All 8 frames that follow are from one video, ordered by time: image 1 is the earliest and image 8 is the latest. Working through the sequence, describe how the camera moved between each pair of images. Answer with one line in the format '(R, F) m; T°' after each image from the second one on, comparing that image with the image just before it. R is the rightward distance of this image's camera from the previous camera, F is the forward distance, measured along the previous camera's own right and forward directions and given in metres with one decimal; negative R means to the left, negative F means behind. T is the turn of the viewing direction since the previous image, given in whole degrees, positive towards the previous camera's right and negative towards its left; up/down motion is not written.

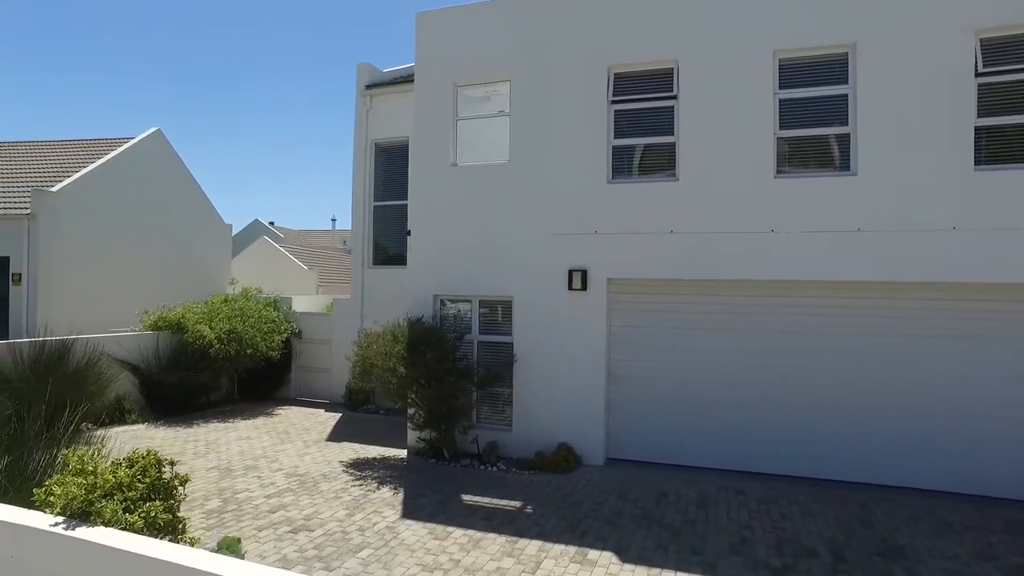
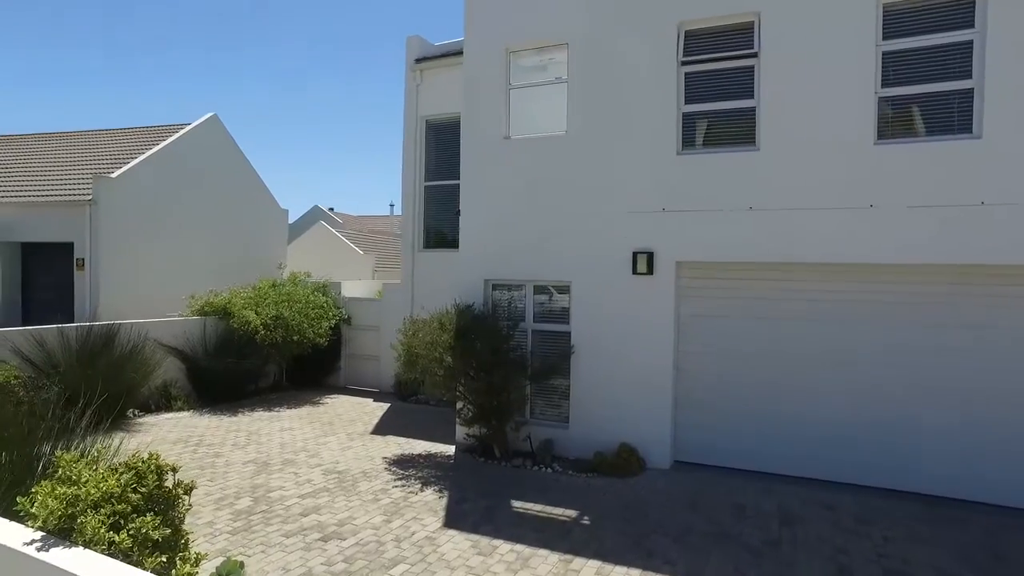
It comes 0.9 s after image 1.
(0.0, +0.9) m; -5°
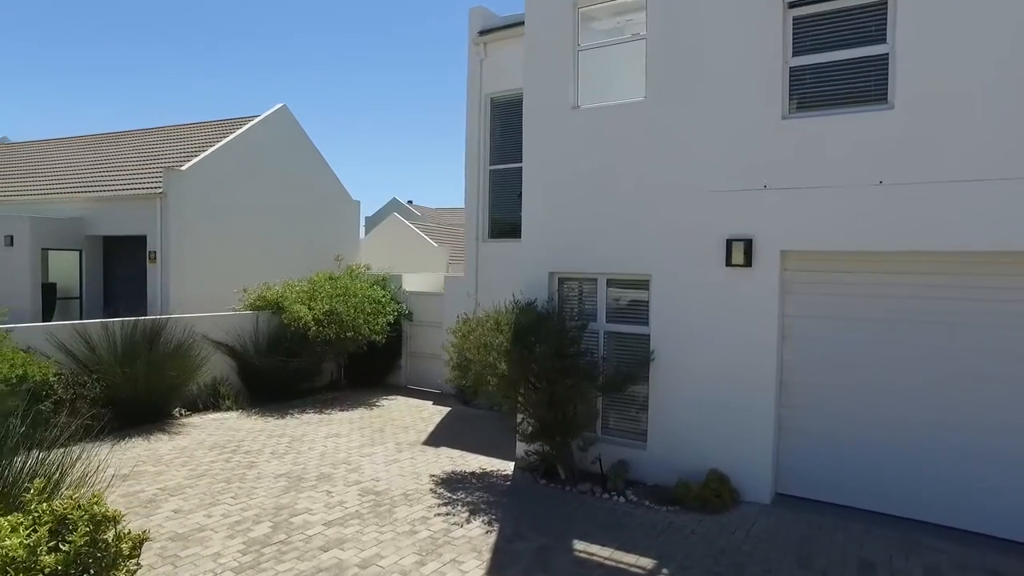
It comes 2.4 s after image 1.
(+0.2, +1.3) m; -7°
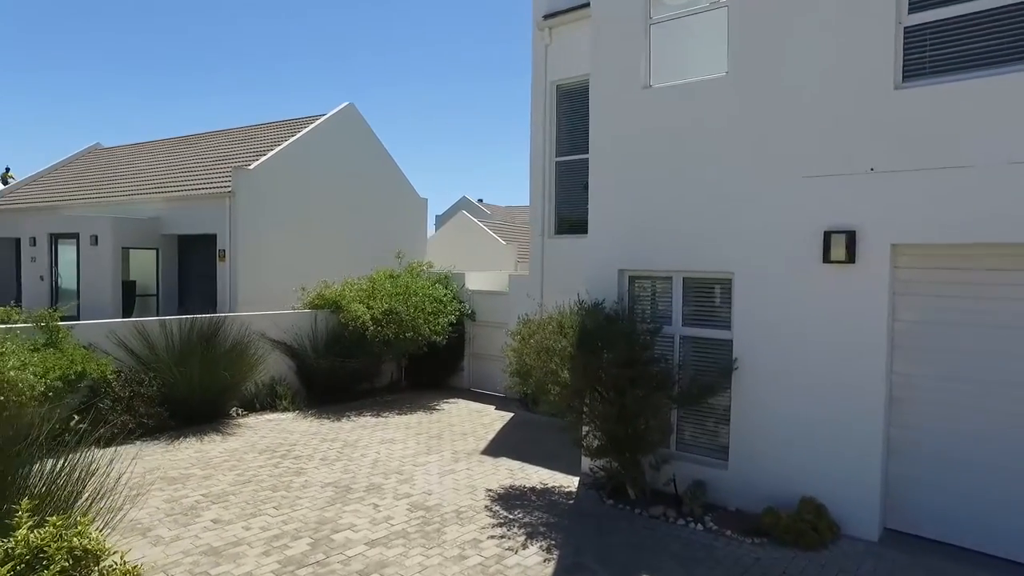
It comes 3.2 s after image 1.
(+0.1, +0.7) m; -6°
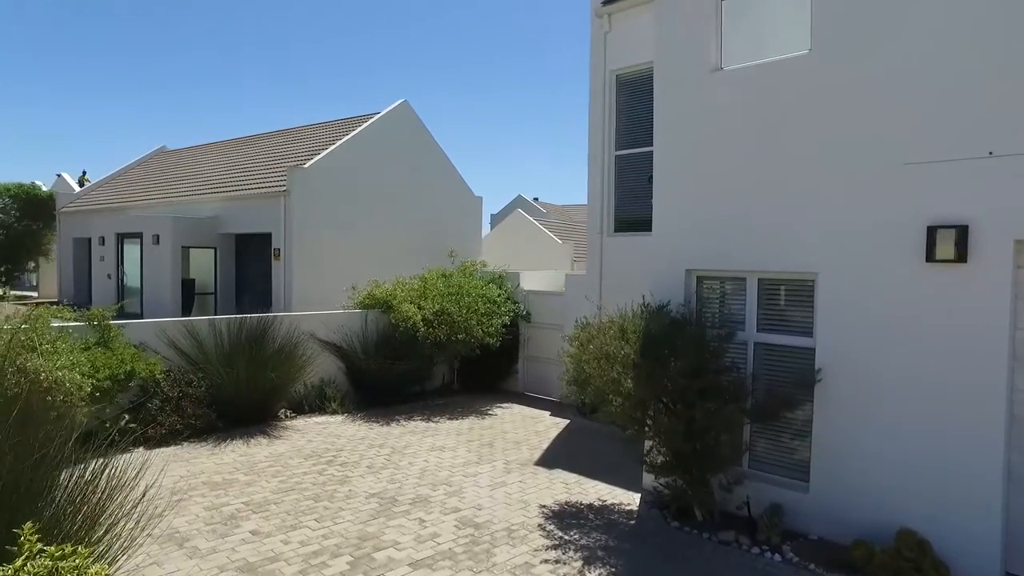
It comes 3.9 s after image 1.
(0.0, +0.5) m; -5°
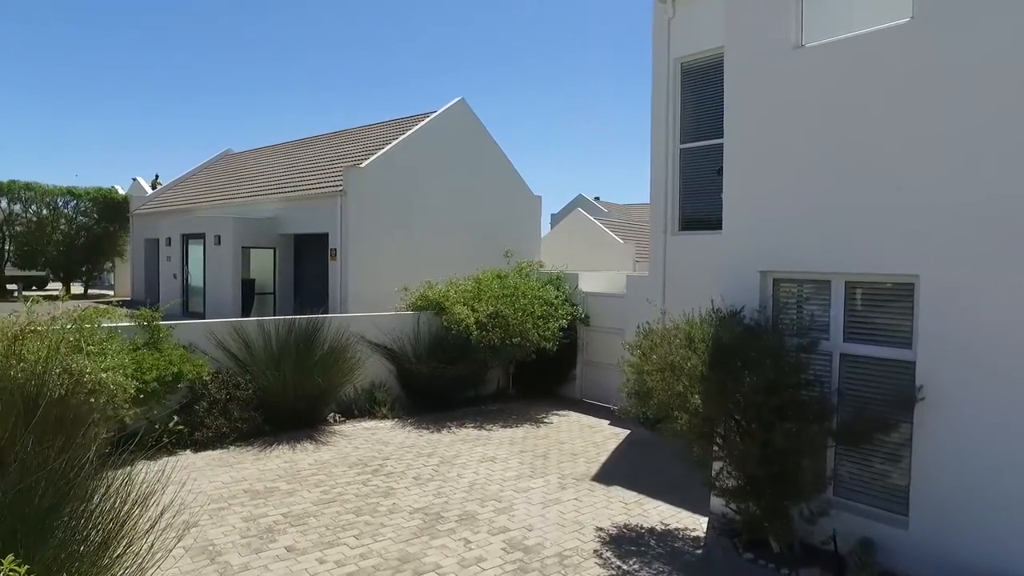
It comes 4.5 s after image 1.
(+0.1, +0.5) m; -5°
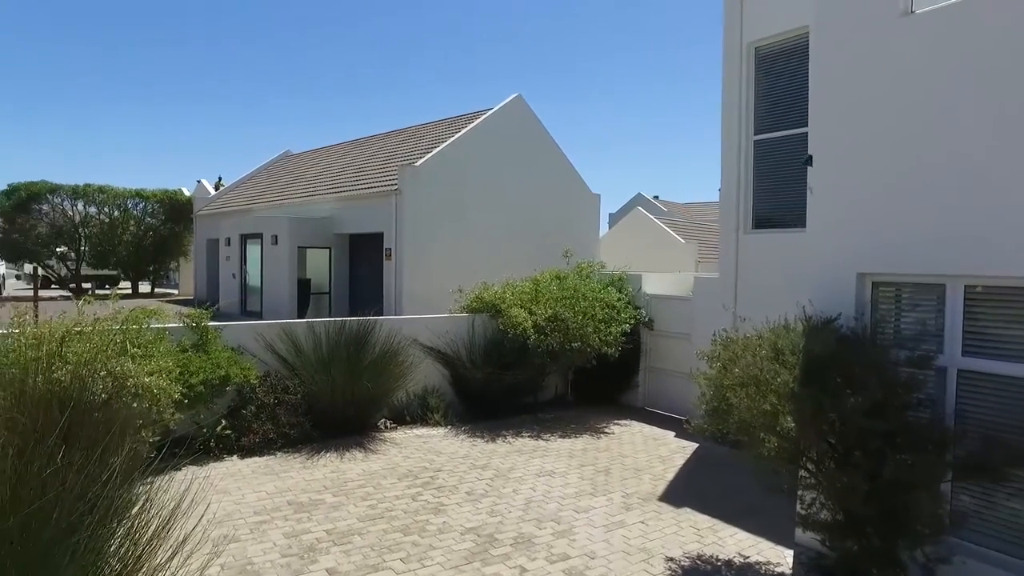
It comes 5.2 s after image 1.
(0.0, +0.5) m; -5°
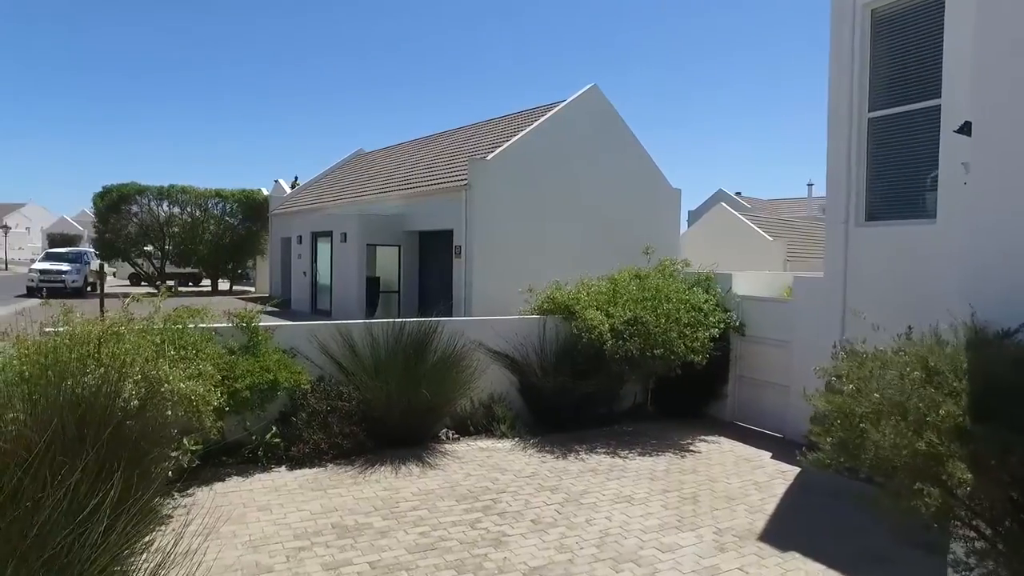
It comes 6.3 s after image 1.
(0.0, +0.9) m; -6°
